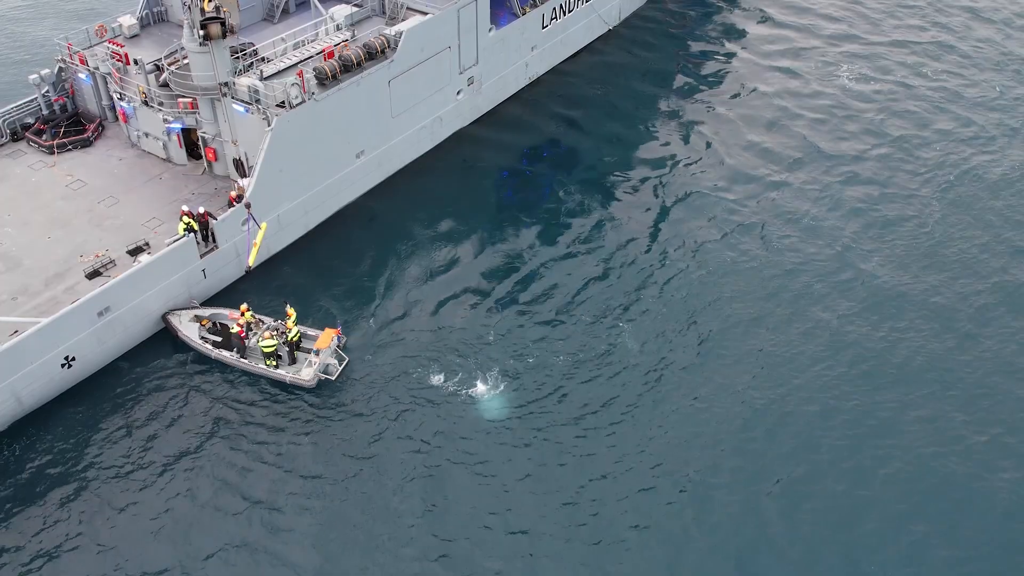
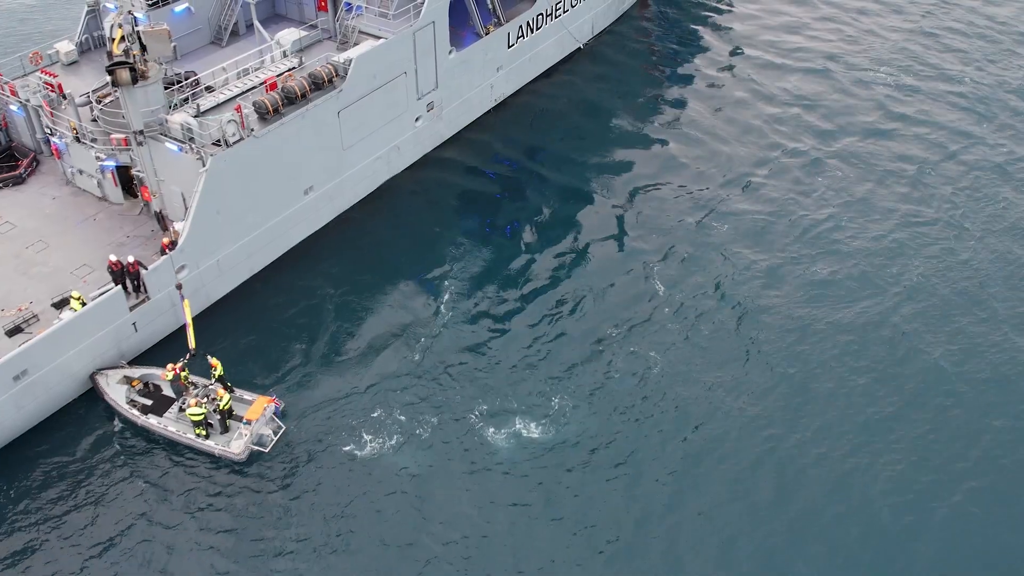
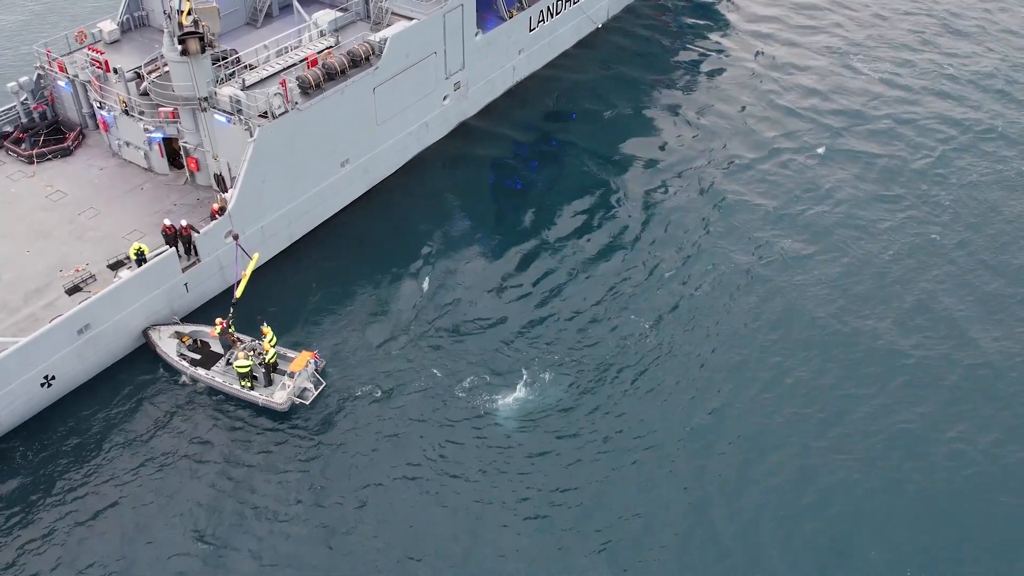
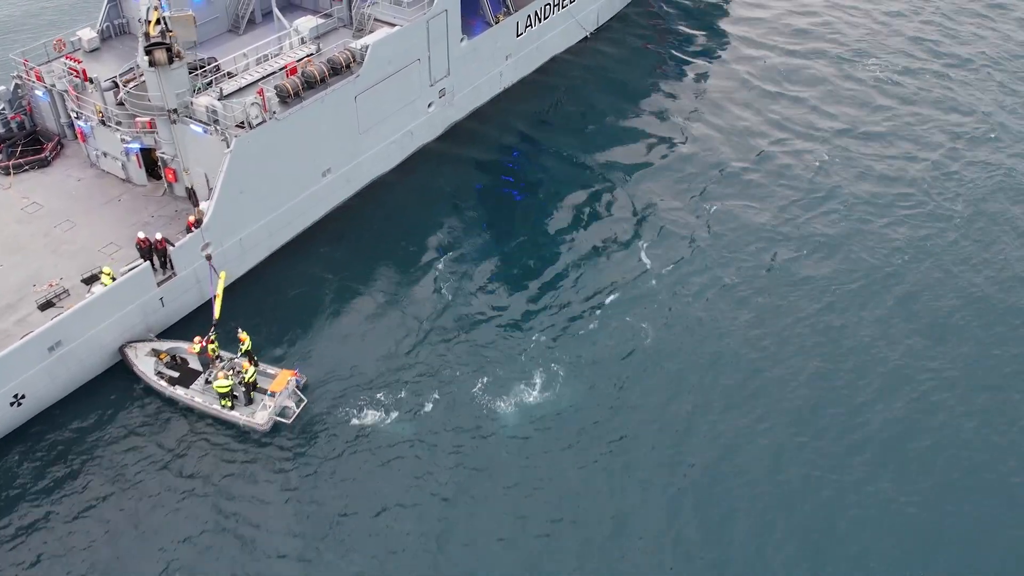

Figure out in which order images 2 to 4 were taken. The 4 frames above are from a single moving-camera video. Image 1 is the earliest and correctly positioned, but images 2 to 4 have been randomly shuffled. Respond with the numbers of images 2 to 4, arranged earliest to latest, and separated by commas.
3, 4, 2
